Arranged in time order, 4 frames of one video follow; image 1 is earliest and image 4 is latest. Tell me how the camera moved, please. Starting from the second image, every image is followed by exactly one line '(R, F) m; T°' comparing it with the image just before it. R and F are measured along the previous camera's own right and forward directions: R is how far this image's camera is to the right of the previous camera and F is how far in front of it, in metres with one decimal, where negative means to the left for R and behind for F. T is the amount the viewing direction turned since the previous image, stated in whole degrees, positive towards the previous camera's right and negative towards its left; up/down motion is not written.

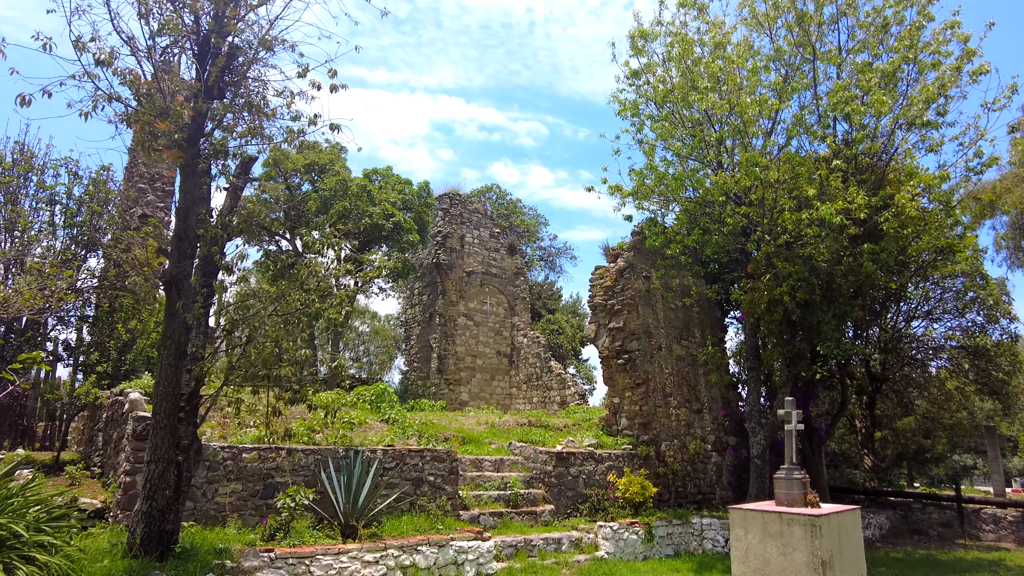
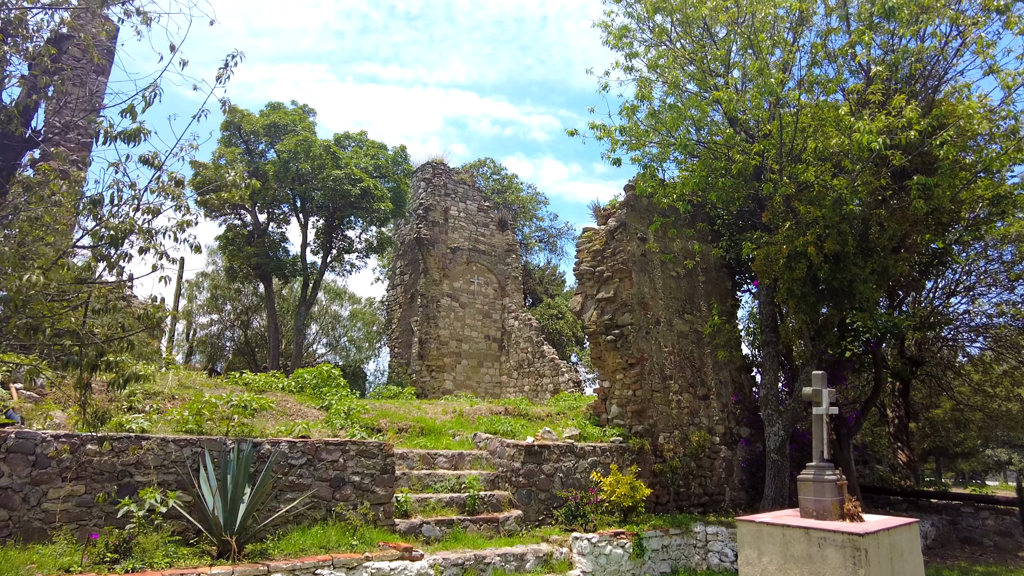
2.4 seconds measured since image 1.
(+0.7, +2.0) m; -1°
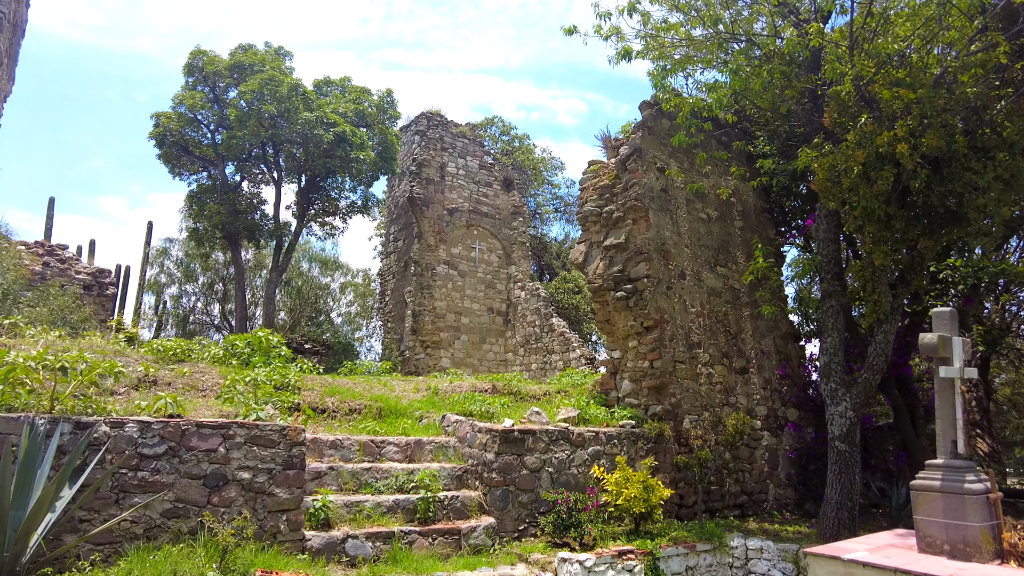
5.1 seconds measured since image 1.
(+0.6, +2.2) m; -2°
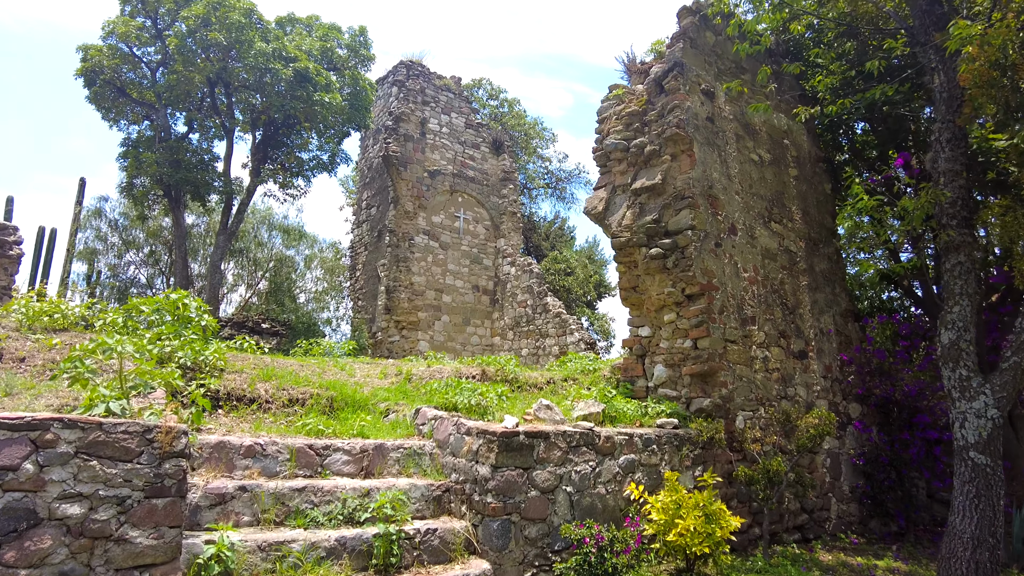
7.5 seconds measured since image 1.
(-0.2, +2.0) m; +2°
